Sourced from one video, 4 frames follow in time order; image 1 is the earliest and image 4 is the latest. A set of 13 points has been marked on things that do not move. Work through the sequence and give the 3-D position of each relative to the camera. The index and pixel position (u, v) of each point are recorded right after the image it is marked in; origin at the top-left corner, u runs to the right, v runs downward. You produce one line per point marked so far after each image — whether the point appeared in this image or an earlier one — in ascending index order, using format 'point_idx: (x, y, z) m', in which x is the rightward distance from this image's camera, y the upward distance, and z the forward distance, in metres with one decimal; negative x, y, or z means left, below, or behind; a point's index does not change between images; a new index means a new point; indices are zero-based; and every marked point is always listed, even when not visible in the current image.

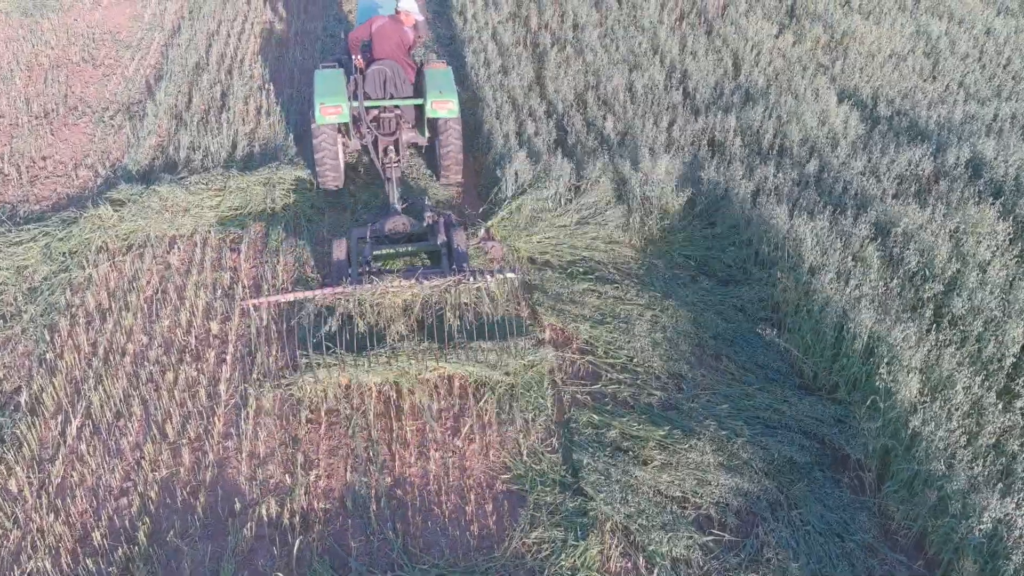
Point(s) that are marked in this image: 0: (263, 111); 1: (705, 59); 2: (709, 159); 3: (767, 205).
0: (-2.3, +1.6, +6.4) m
1: (+1.8, +2.2, +6.6) m
2: (+1.6, +1.0, +5.5) m
3: (+1.8, +0.6, +4.8) m
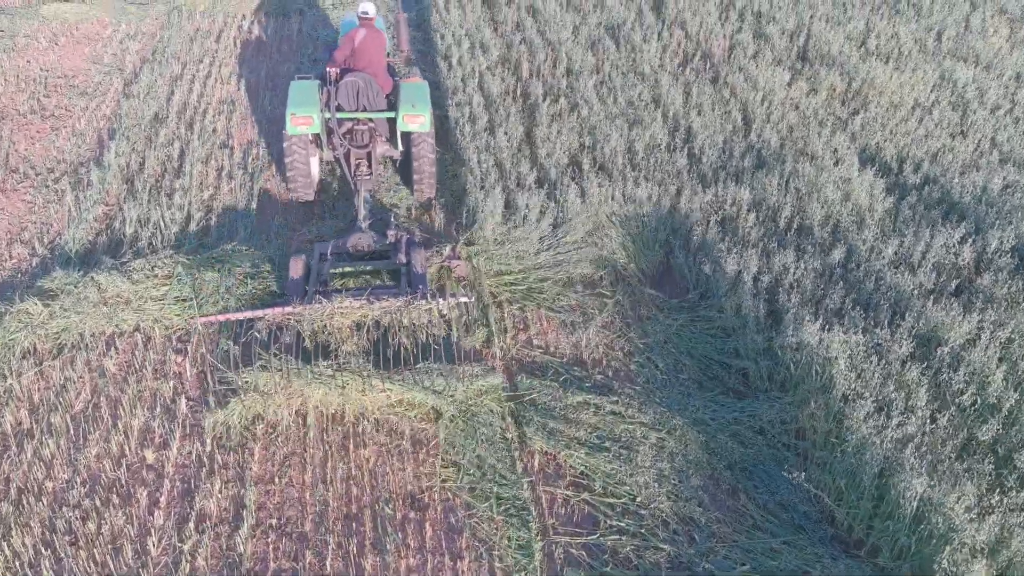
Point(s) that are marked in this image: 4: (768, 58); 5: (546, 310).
0: (-2.4, +0.9, +5.8) m
1: (+1.7, +1.5, +6.0) m
2: (+1.5, +0.4, +4.9) m
3: (+1.7, -0.1, +4.2) m
4: (+2.5, +2.3, +6.8) m
5: (+0.2, -0.2, +4.7) m
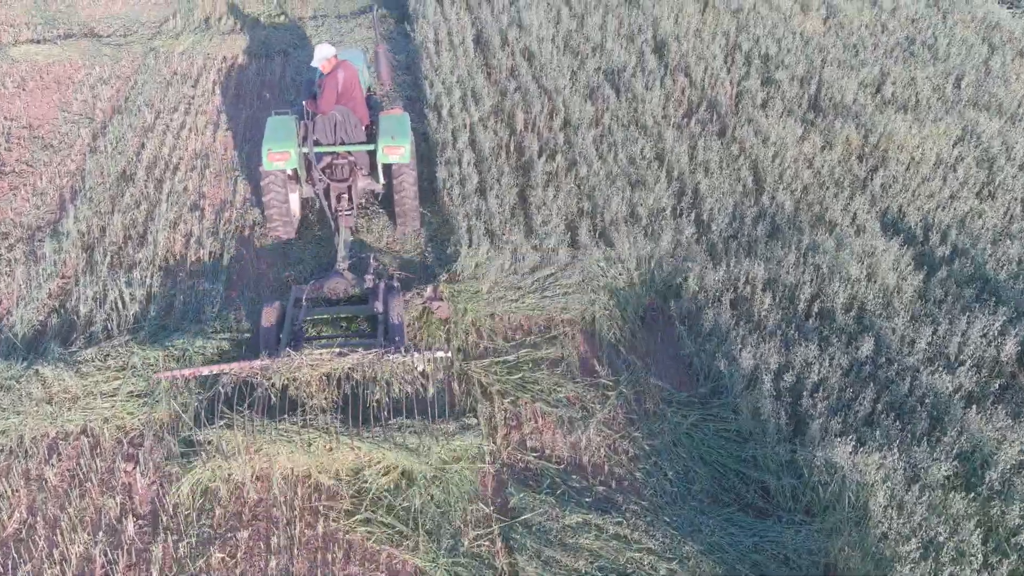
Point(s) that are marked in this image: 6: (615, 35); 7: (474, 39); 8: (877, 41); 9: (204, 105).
0: (-2.5, +0.4, +5.4) m
1: (+1.7, +0.9, +5.6) m
2: (+1.4, -0.2, +4.4) m
3: (+1.6, -0.6, +3.7) m
4: (+2.5, +1.7, +6.4) m
5: (+0.2, -0.7, +4.2) m
6: (+1.2, +2.8, +7.7) m
7: (-0.4, +2.8, +7.8) m
8: (+4.1, +2.7, +7.7) m
9: (-3.2, +1.9, +7.1) m
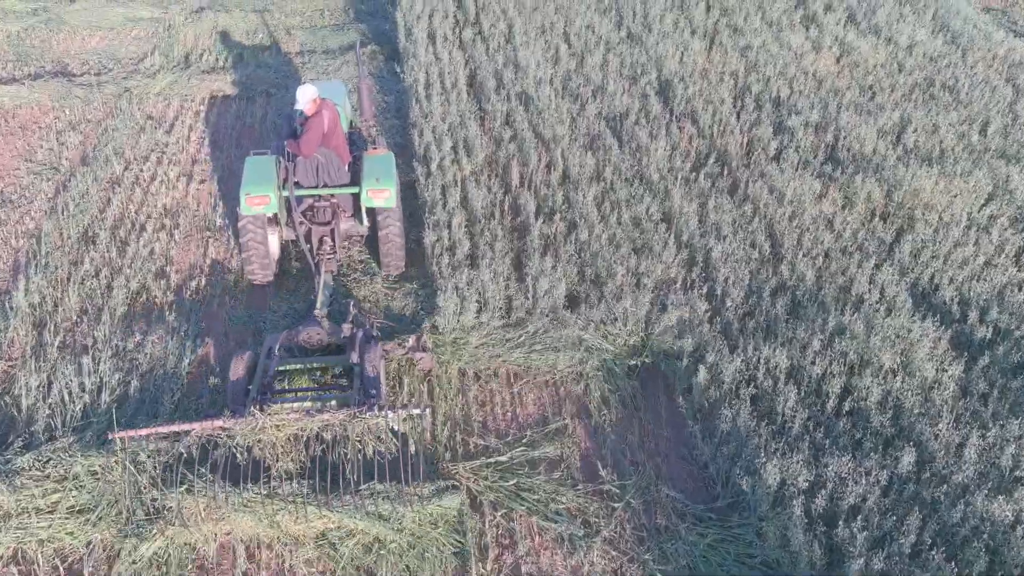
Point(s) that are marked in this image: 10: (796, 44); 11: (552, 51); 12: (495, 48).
0: (-2.5, -0.2, +4.9) m
1: (+1.6, +0.4, +5.1) m
2: (+1.4, -0.7, +3.9) m
3: (+1.6, -1.2, +3.2) m
4: (+2.4, +1.1, +5.9) m
5: (+0.1, -1.2, +3.7) m
6: (+1.1, +2.2, +7.3) m
7: (-0.5, +2.2, +7.4) m
8: (+4.0, +2.1, +7.2) m
9: (-3.2, +1.3, +6.6) m
10: (+3.2, +2.8, +7.8) m
11: (+0.4, +2.6, +7.7) m
12: (-0.2, +2.7, +7.7) m
